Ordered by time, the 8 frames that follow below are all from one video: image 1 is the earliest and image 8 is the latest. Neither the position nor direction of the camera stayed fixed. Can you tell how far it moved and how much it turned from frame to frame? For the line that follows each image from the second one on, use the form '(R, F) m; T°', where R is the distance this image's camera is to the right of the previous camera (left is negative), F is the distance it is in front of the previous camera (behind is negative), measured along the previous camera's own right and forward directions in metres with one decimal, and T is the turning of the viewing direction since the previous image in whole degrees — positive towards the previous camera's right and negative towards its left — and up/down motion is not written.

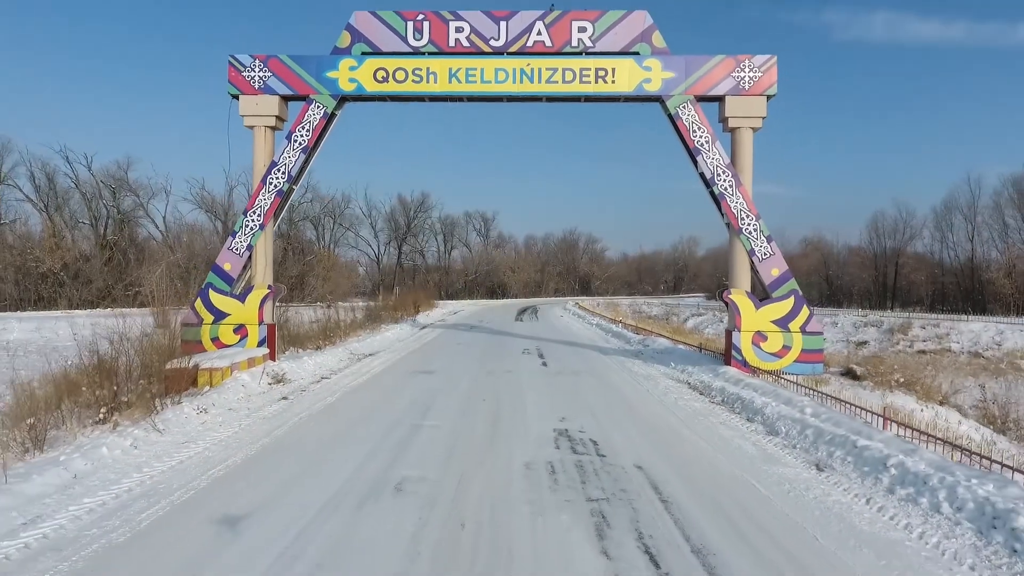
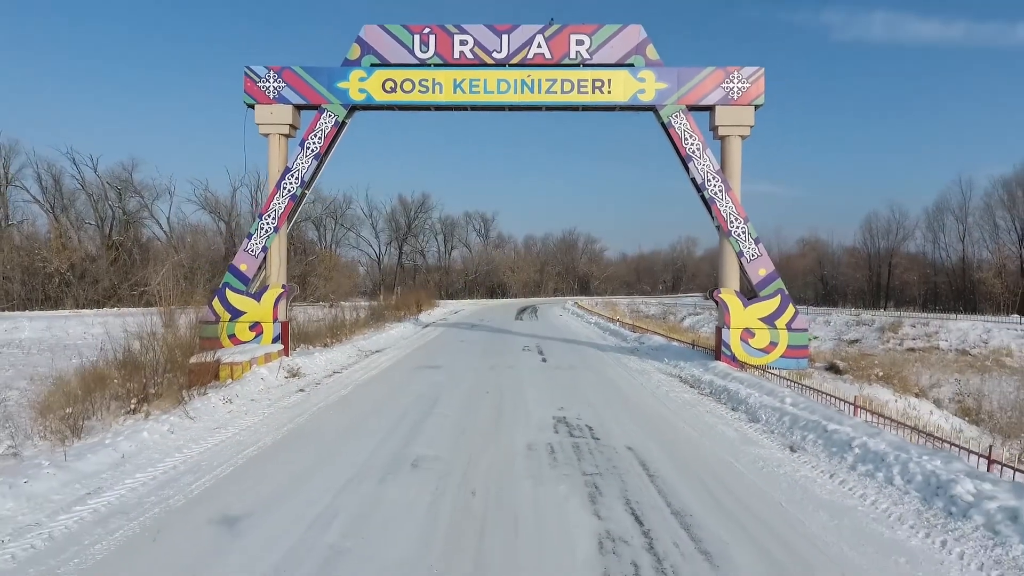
(0.0, -0.6) m; 0°
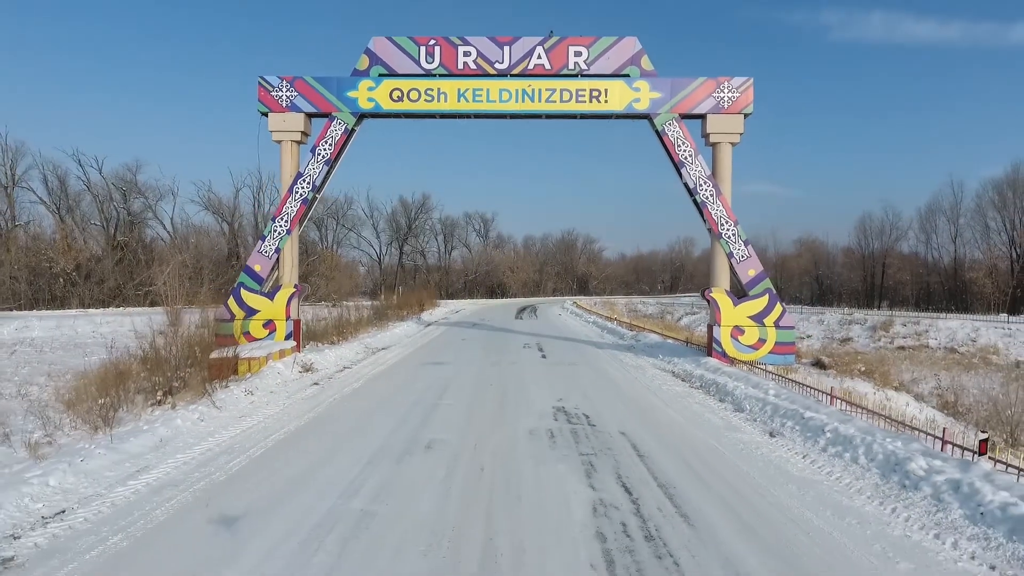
(0.0, -0.6) m; 0°
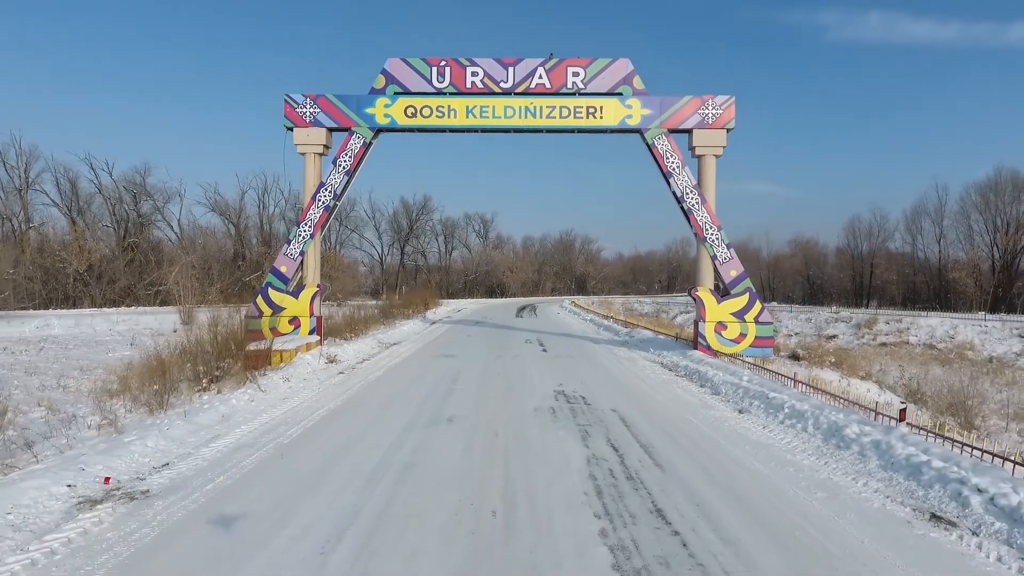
(-0.1, -1.1) m; 0°
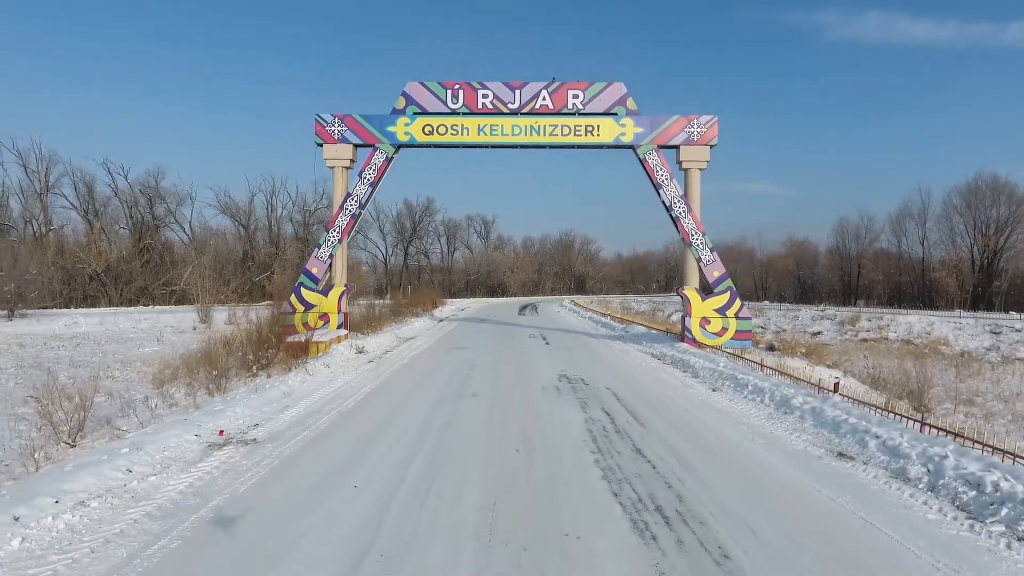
(-0.2, -1.5) m; 0°
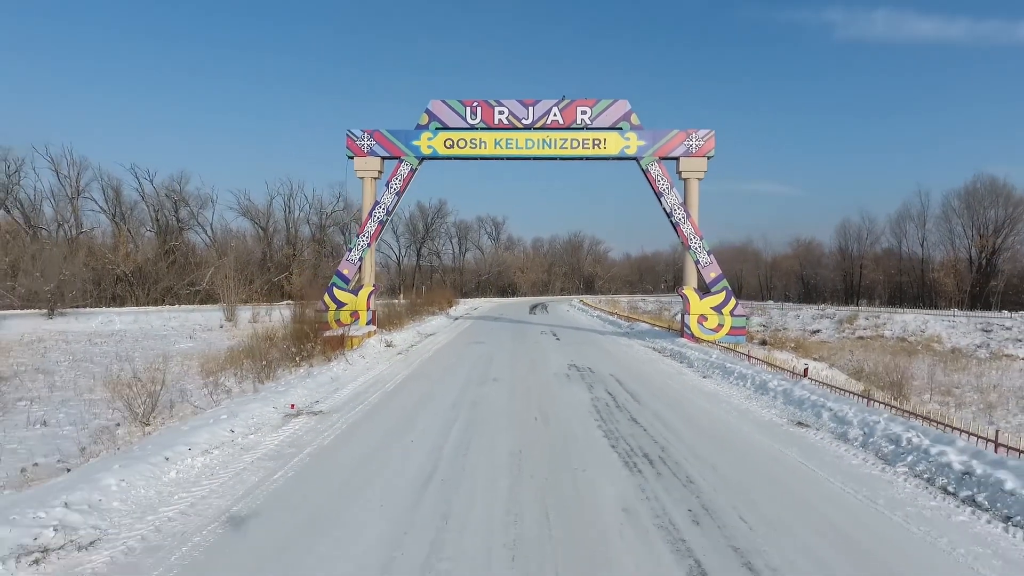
(-0.1, -1.4) m; -1°
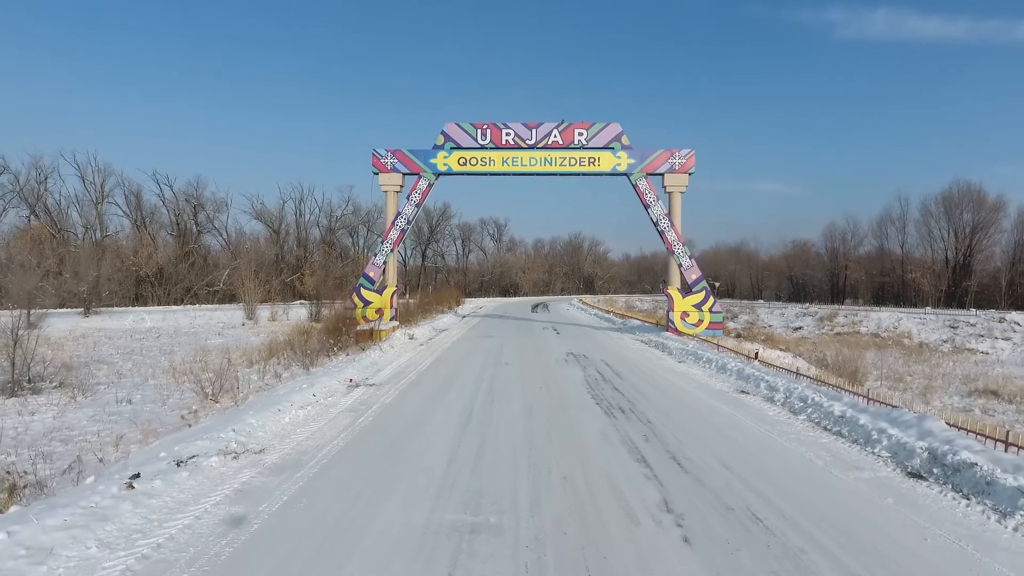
(-0.2, -2.2) m; 0°
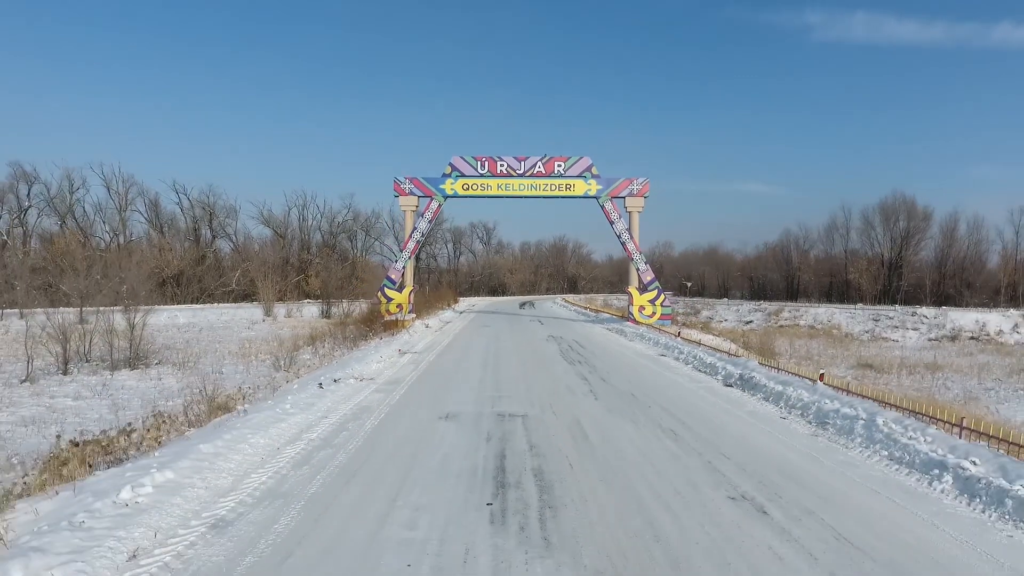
(-0.3, -4.7) m; +1°
